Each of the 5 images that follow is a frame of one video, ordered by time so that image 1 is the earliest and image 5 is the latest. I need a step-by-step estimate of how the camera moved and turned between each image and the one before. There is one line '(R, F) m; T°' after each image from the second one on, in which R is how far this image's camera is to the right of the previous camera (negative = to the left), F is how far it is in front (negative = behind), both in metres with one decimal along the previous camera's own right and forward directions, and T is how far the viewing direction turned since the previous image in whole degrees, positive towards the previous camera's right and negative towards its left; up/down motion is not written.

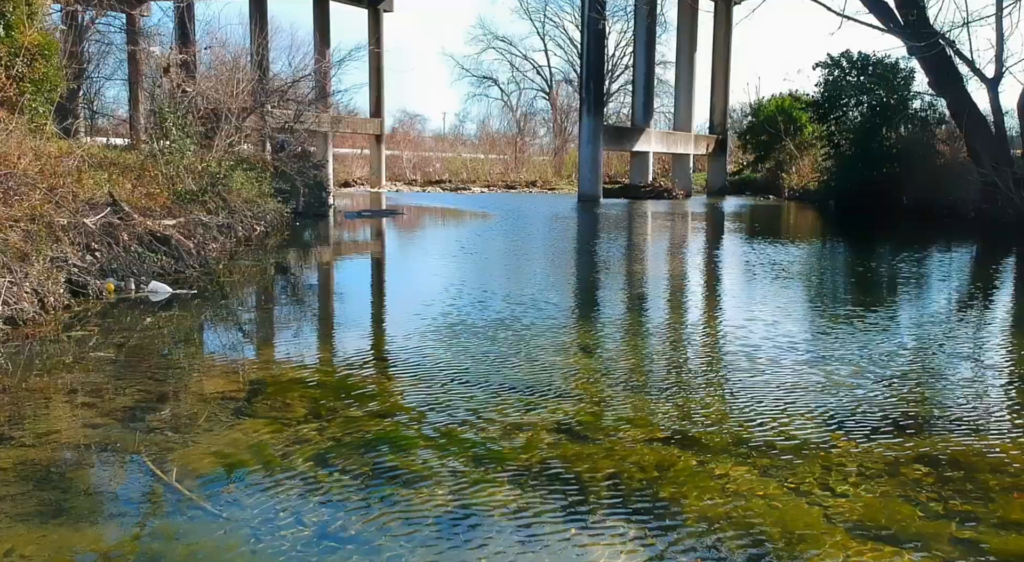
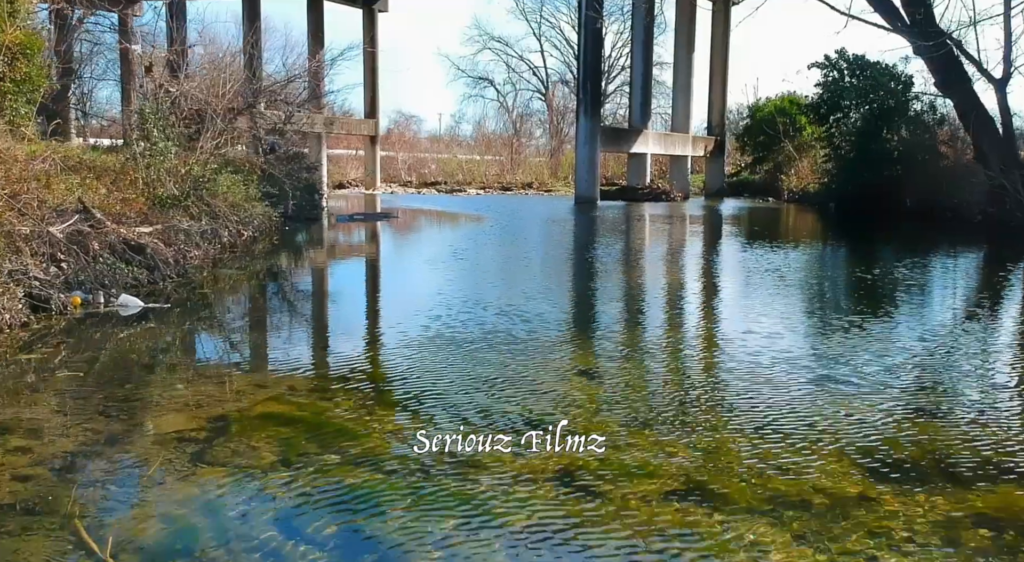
(0.0, +0.3) m; 0°
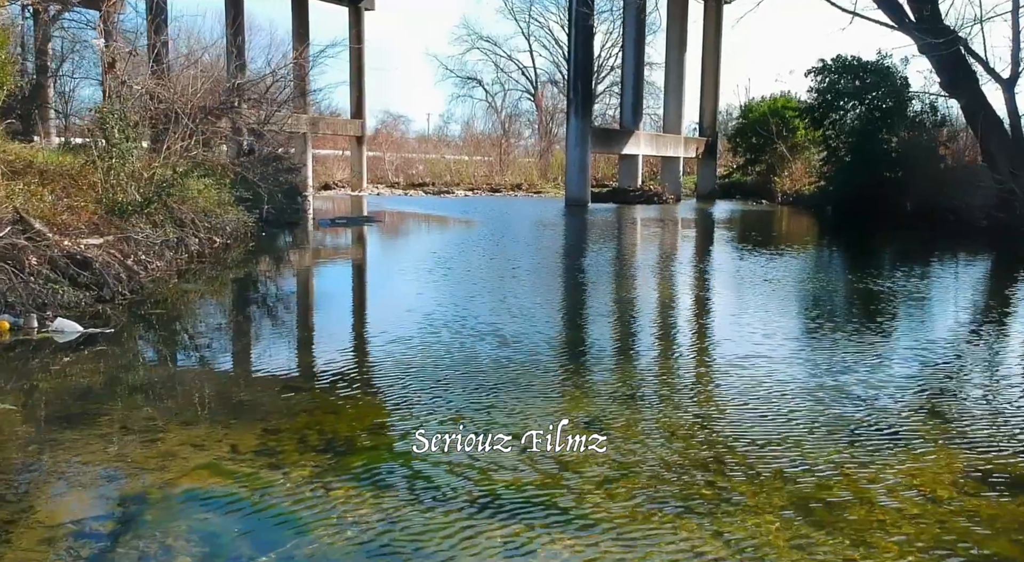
(0.0, +0.5) m; +1°
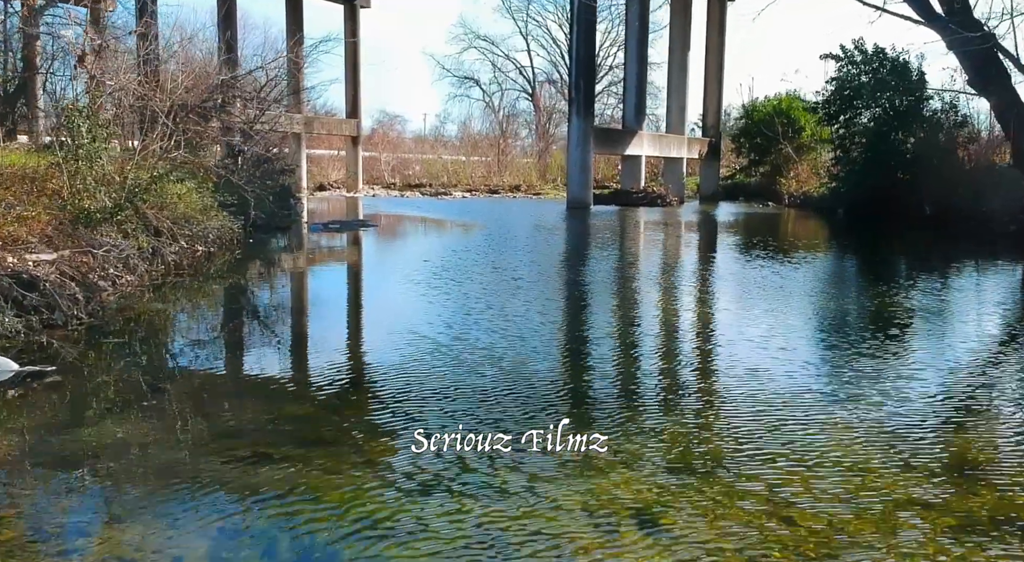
(-0.1, +0.6) m; 0°
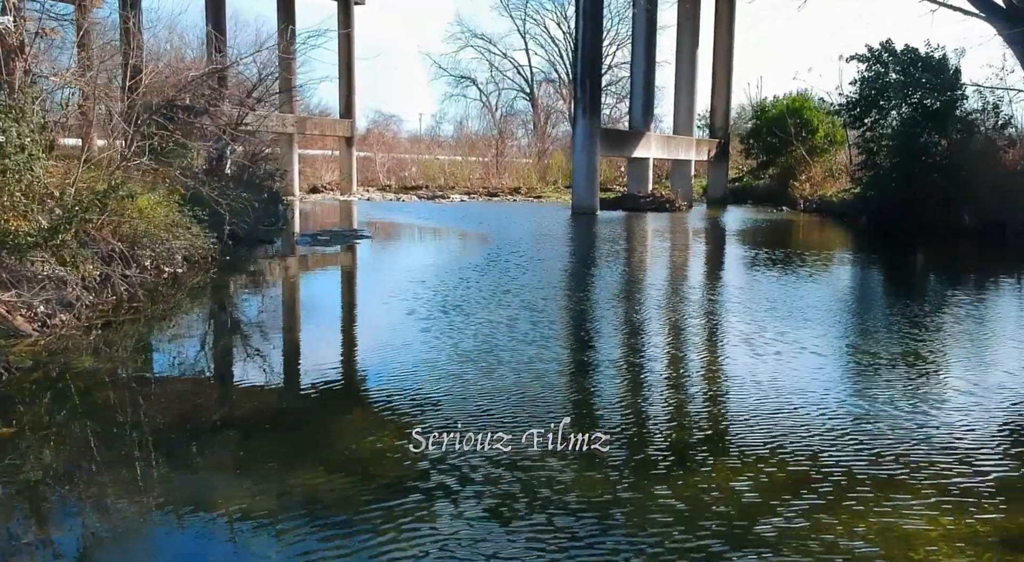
(-0.1, +1.0) m; 0°
